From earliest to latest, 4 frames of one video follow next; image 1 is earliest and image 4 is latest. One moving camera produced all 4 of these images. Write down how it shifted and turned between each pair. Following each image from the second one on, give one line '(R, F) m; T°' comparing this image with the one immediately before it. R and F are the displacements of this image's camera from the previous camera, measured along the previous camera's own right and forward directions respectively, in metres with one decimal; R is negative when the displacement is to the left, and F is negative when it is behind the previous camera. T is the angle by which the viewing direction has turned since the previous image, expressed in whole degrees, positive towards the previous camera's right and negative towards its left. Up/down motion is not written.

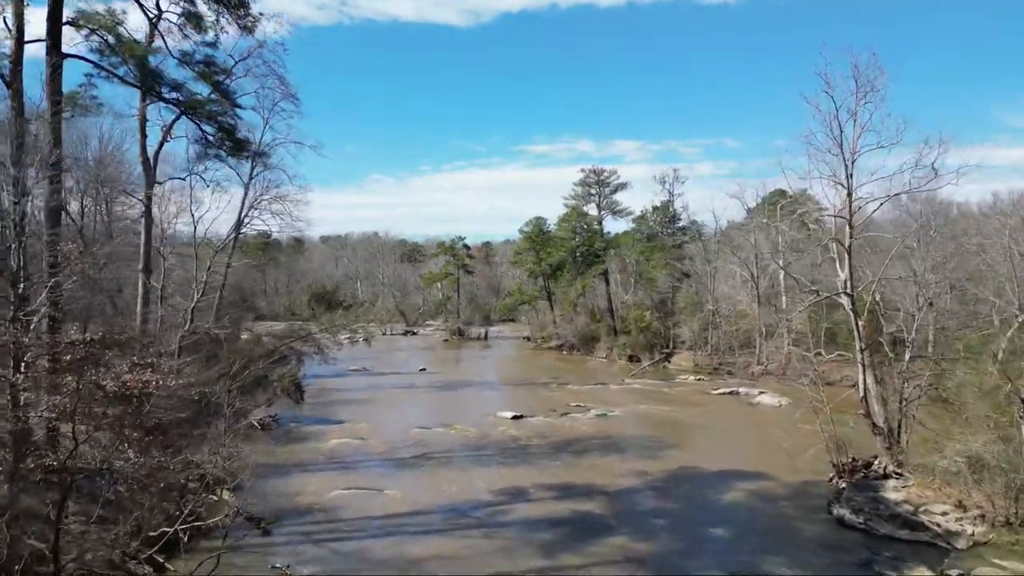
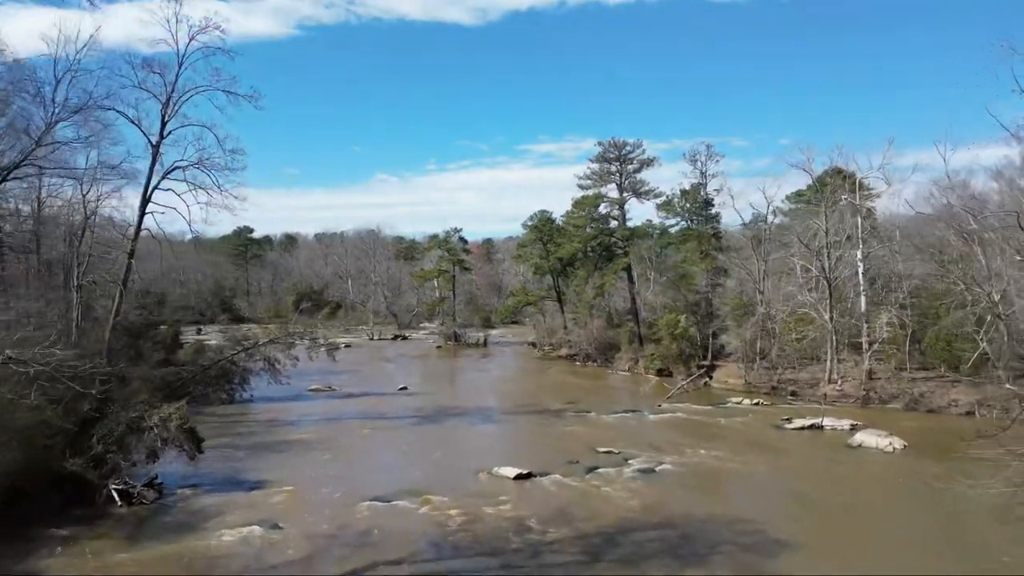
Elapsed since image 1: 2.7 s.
(0.0, +7.3) m; 0°
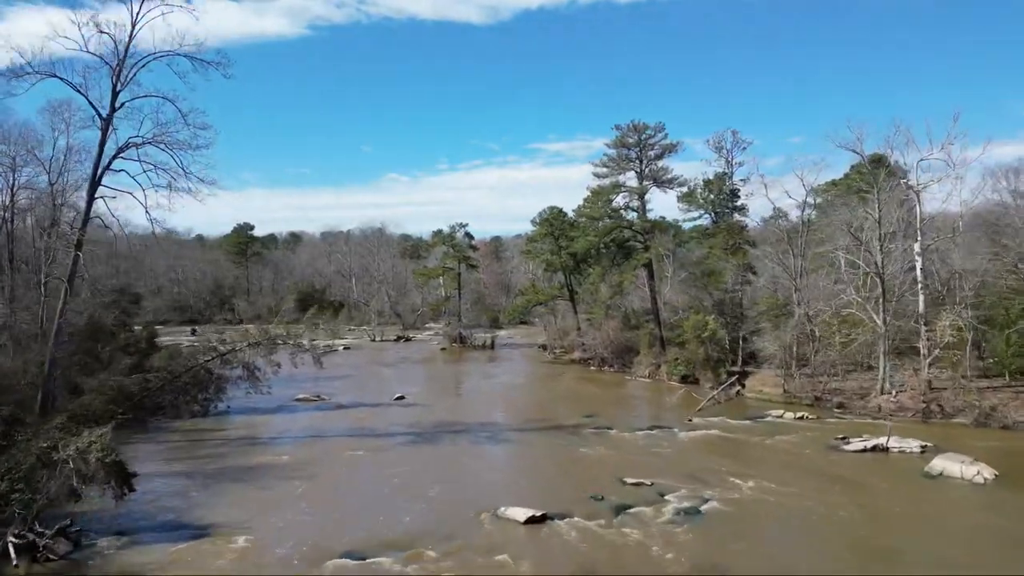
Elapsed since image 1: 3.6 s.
(0.0, +3.0) m; -1°
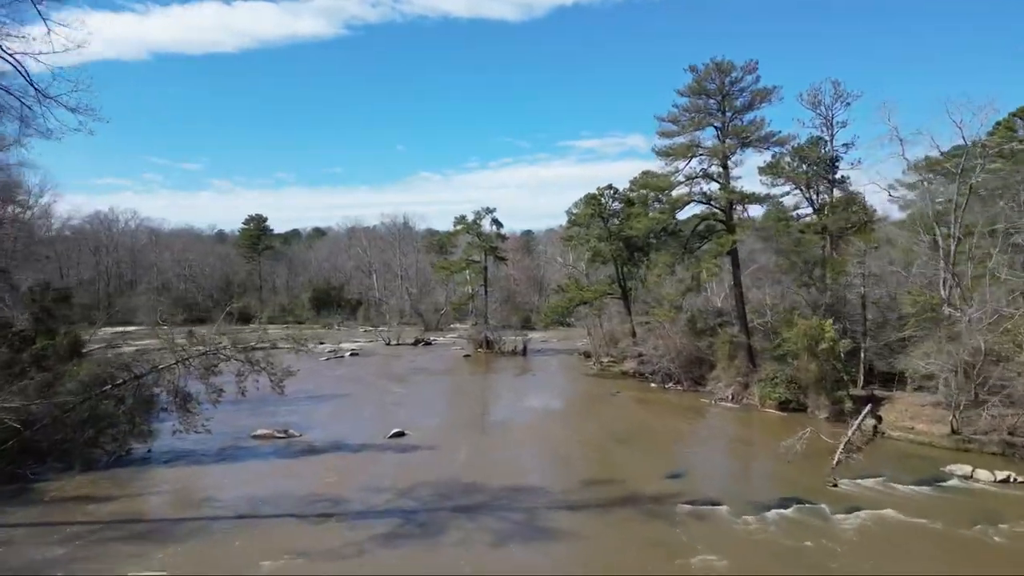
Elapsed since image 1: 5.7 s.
(-0.3, +7.4) m; -3°
